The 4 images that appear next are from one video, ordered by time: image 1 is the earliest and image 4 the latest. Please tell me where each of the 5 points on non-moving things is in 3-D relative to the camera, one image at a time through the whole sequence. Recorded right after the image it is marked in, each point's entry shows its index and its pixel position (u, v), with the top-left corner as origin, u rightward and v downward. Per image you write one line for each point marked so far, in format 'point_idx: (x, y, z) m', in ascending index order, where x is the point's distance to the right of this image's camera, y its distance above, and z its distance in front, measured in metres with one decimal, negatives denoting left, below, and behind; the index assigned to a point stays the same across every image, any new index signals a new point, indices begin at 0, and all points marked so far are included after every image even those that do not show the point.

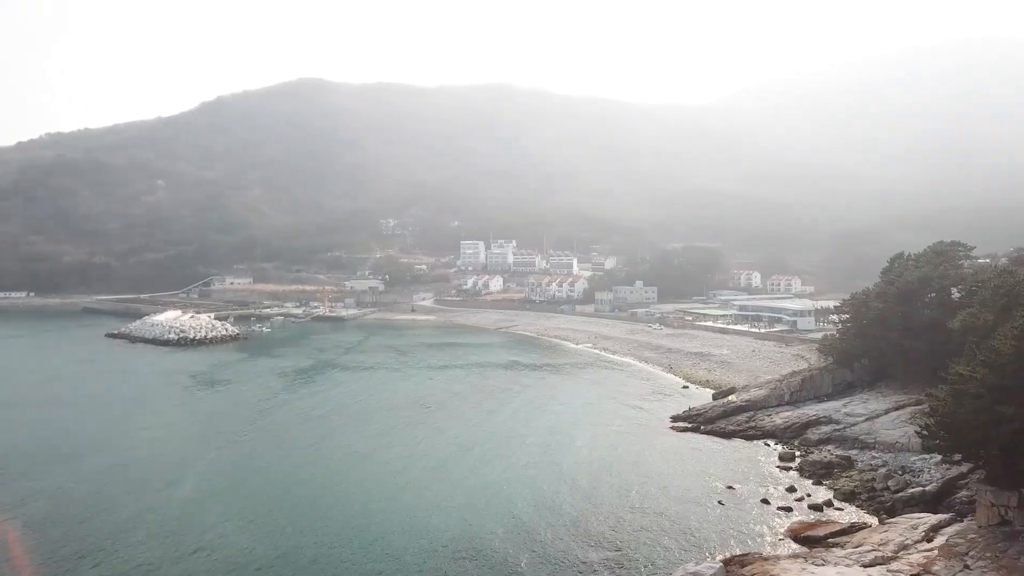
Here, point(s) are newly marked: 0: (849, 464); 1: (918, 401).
0: (+8.4, -4.4, +14.2) m
1: (+11.2, -3.1, +15.7) m
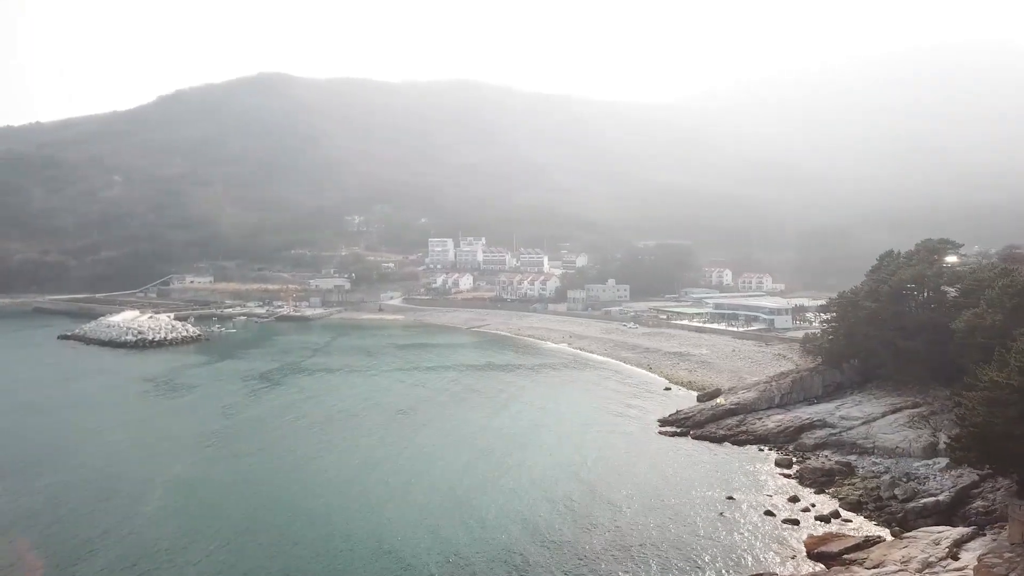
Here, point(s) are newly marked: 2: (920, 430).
0: (+8.2, -4.4, +13.7) m
1: (+10.9, -3.1, +15.4) m
2: (+10.3, -3.6, +14.3) m
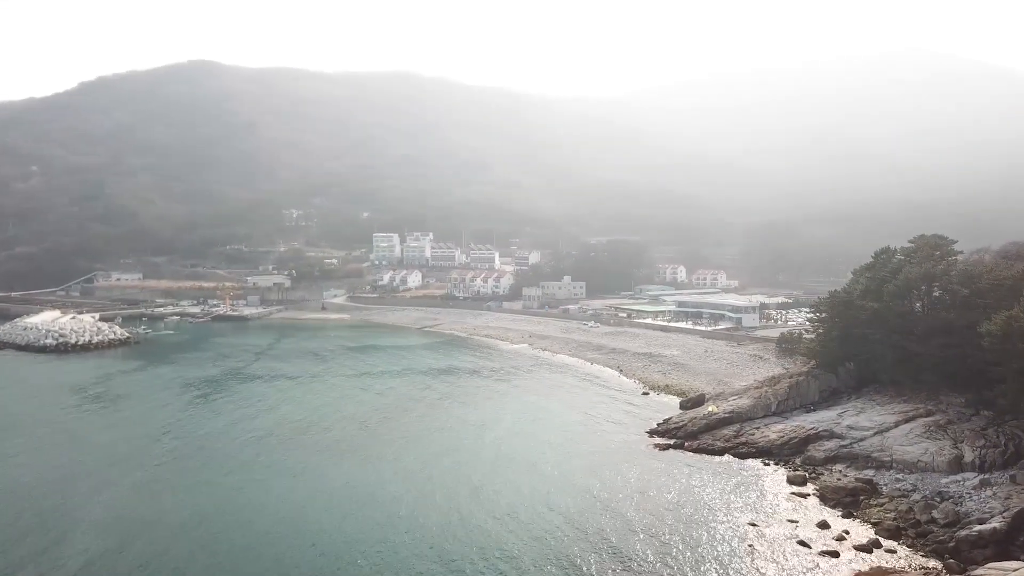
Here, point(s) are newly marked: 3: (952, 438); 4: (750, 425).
0: (+8.0, -4.5, +12.6) m
1: (+10.6, -3.1, +14.5) m
2: (+10.0, -3.6, +13.4) m
3: (+10.3, -3.5, +13.3) m
4: (+7.2, -4.1, +17.2) m
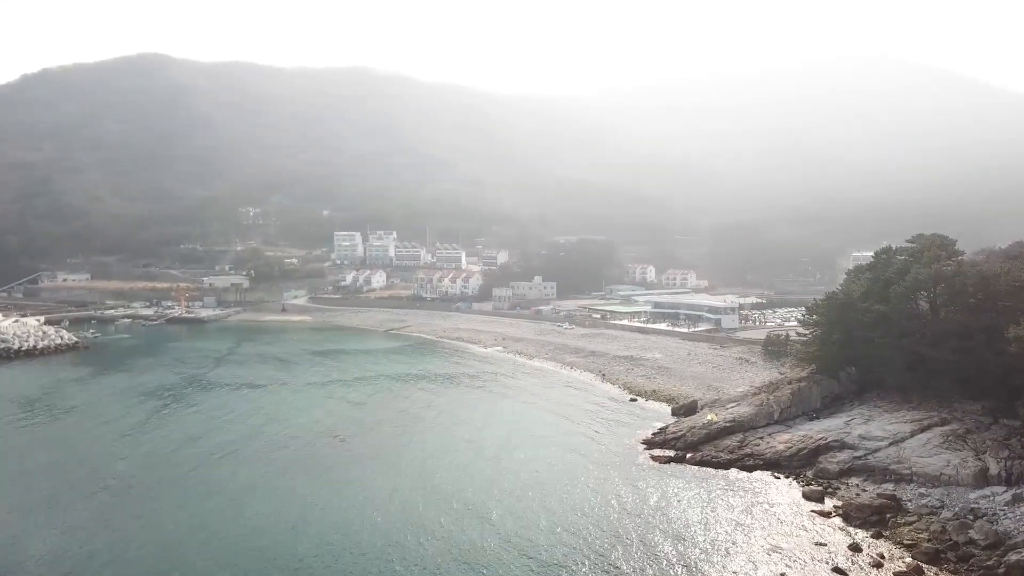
0: (+8.1, -4.5, +11.8) m
1: (+10.5, -3.2, +13.9) m
2: (+10.0, -3.7, +12.7) m
3: (+10.3, -3.6, +12.7) m
4: (+6.9, -4.2, +16.4) m
